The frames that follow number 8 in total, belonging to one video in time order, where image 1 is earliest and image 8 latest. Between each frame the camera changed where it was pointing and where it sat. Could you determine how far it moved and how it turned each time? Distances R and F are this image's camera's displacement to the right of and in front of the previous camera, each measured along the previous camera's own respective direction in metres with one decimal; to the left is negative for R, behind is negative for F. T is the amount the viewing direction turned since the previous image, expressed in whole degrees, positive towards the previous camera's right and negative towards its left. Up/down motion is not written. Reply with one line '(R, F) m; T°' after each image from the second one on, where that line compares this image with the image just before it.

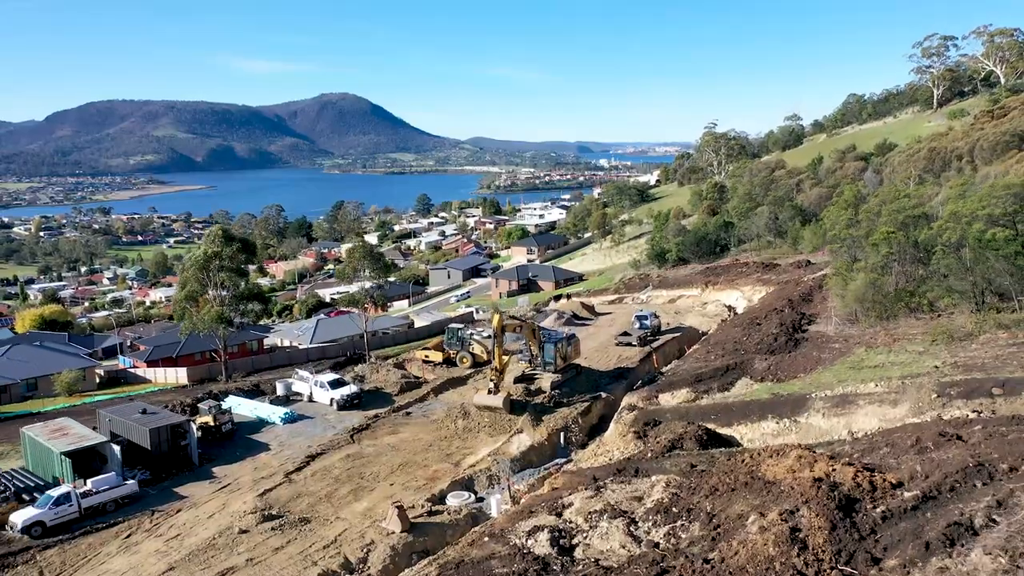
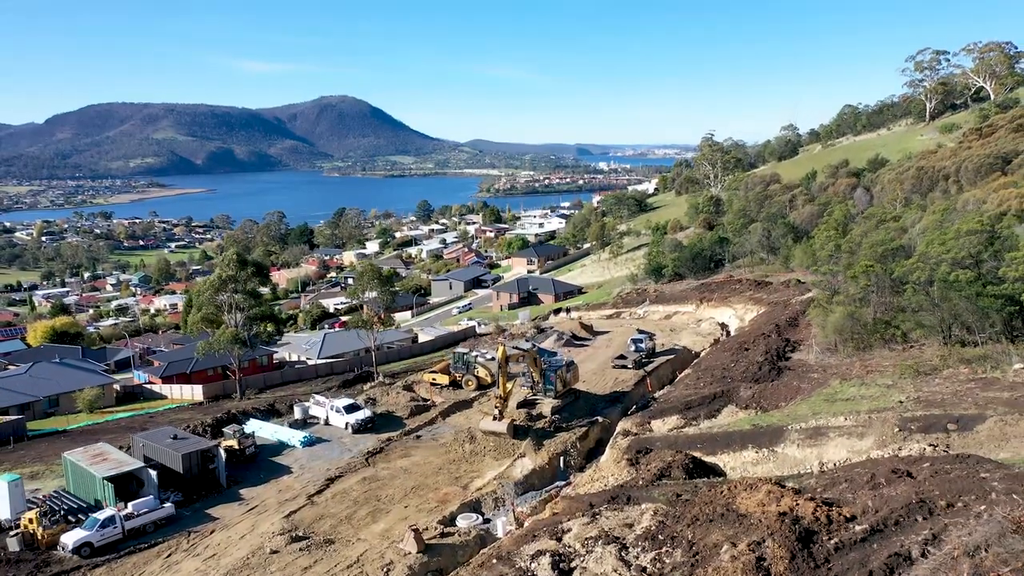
(0.0, -0.6) m; 0°
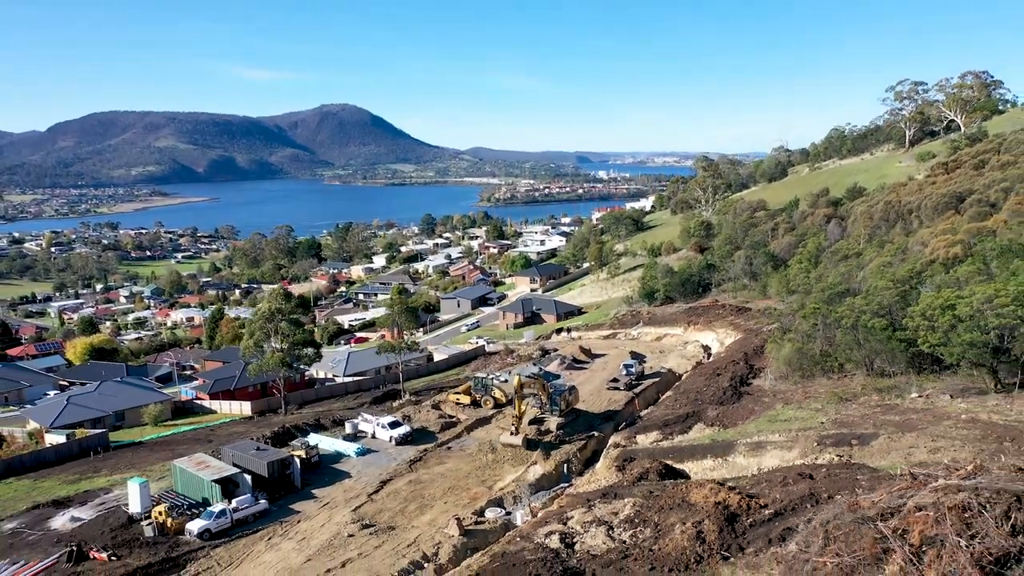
(-0.2, -2.1) m; 0°
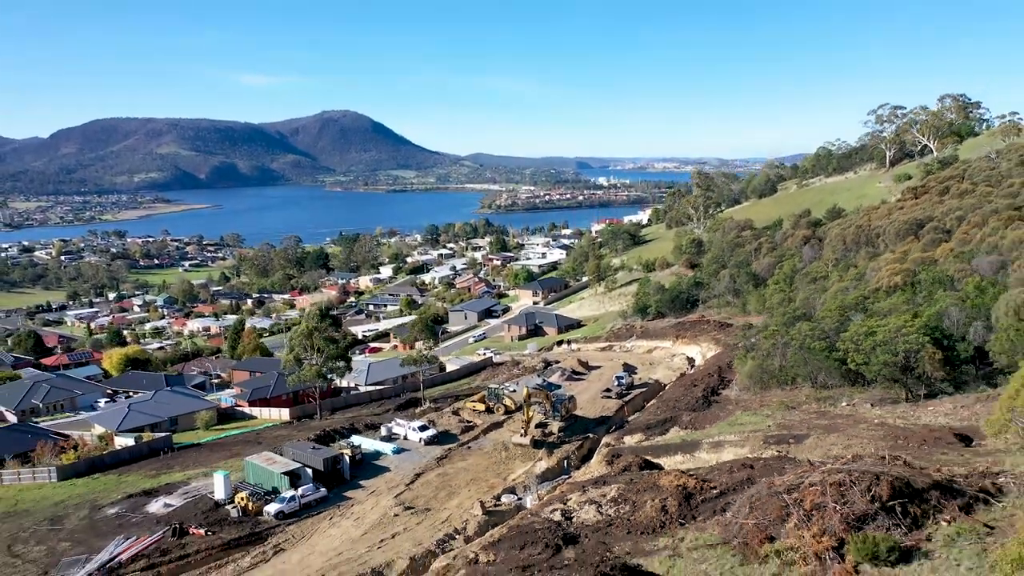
(-0.1, -2.3) m; 0°
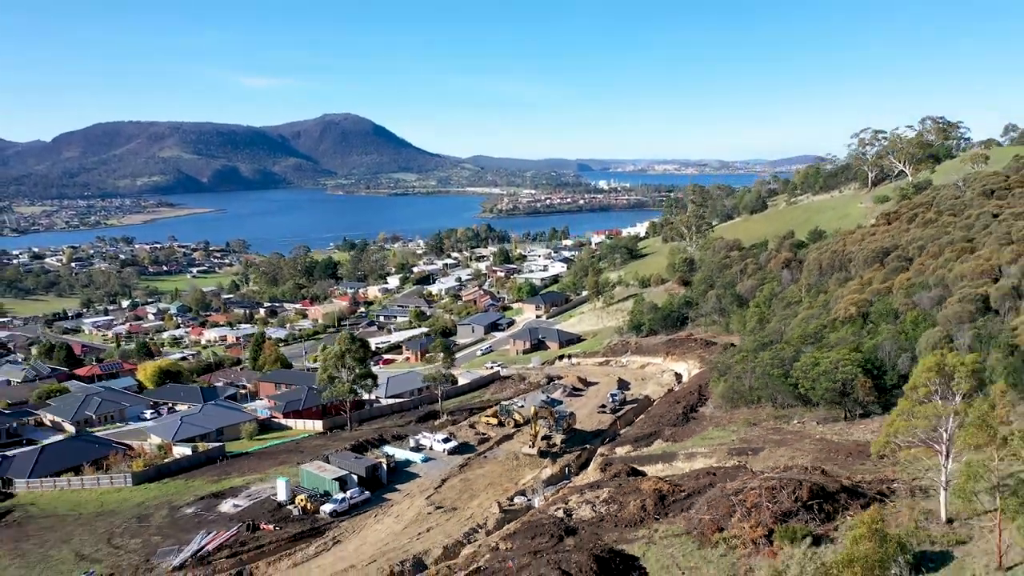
(-0.2, -2.4) m; 0°
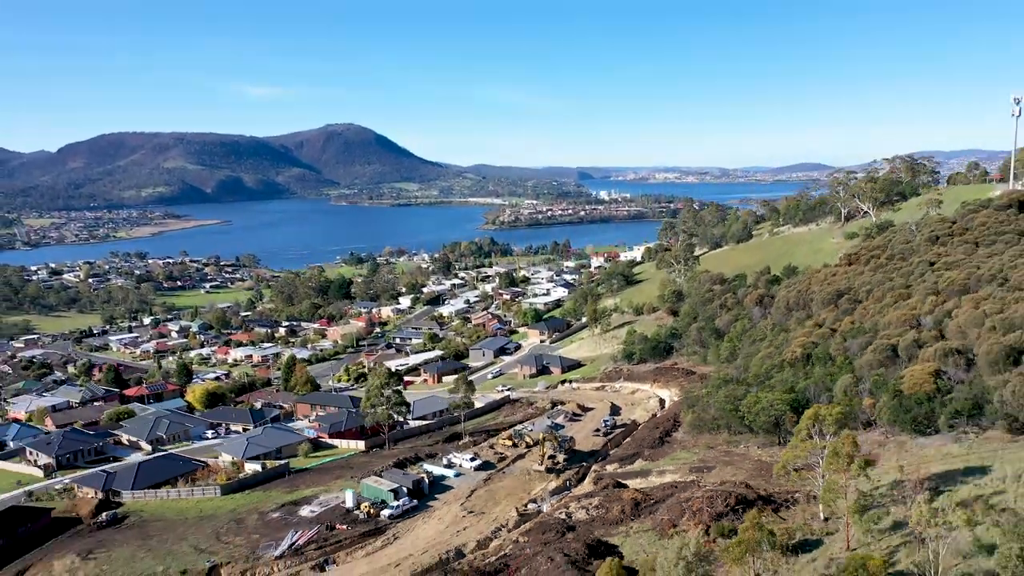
(-0.3, -4.2) m; 0°
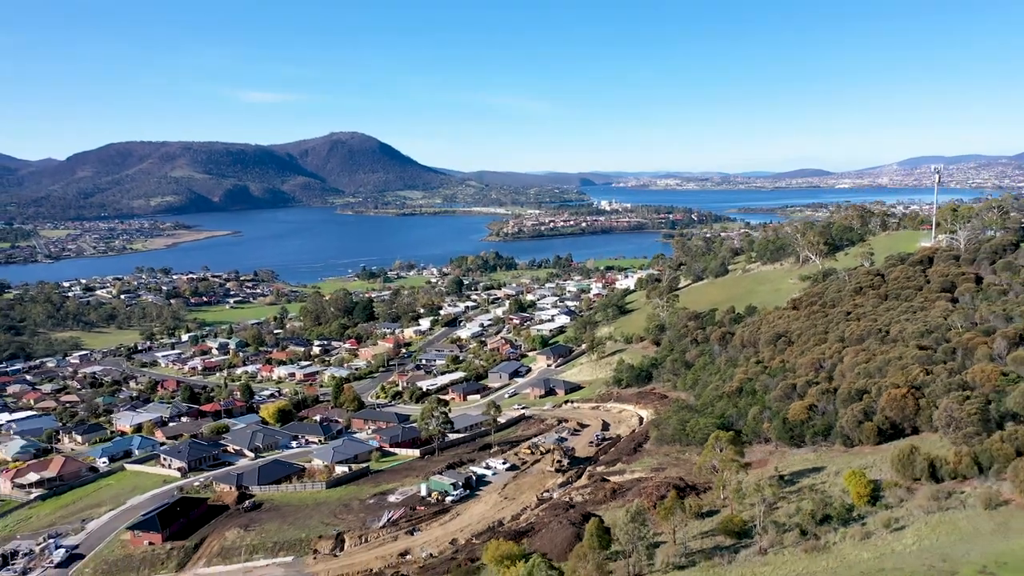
(-0.6, -8.8) m; 0°
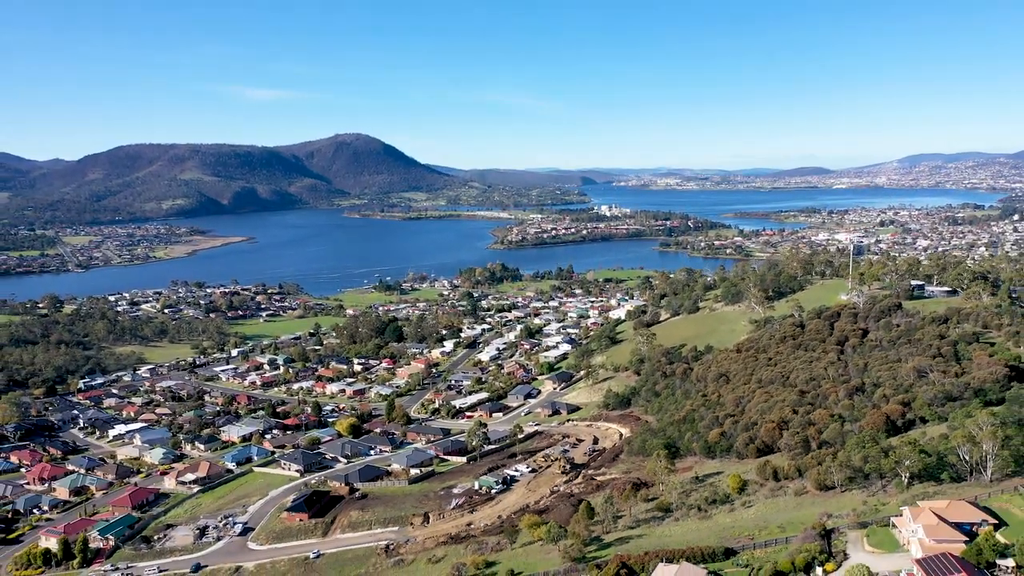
(-1.0, -14.7) m; 0°
